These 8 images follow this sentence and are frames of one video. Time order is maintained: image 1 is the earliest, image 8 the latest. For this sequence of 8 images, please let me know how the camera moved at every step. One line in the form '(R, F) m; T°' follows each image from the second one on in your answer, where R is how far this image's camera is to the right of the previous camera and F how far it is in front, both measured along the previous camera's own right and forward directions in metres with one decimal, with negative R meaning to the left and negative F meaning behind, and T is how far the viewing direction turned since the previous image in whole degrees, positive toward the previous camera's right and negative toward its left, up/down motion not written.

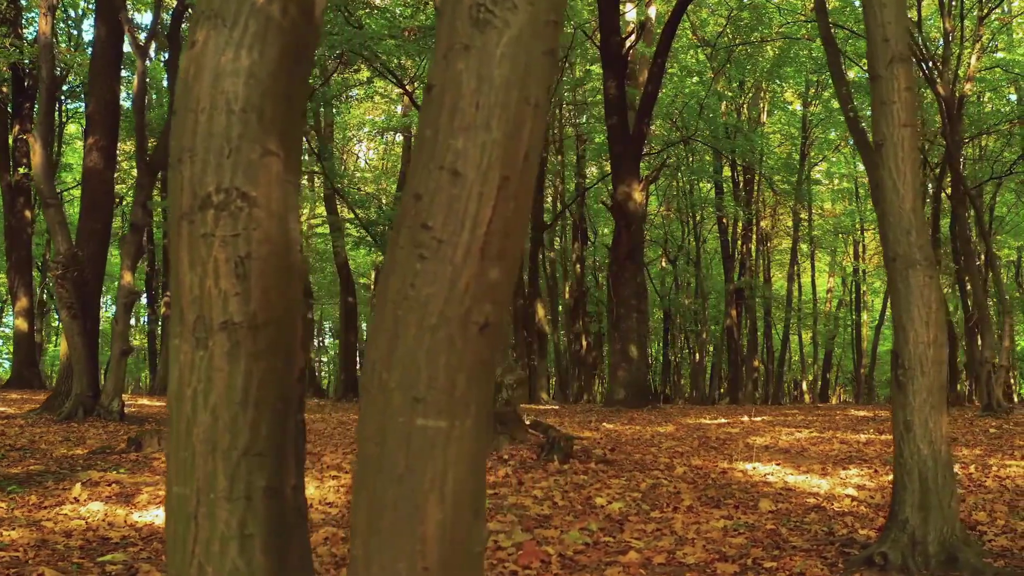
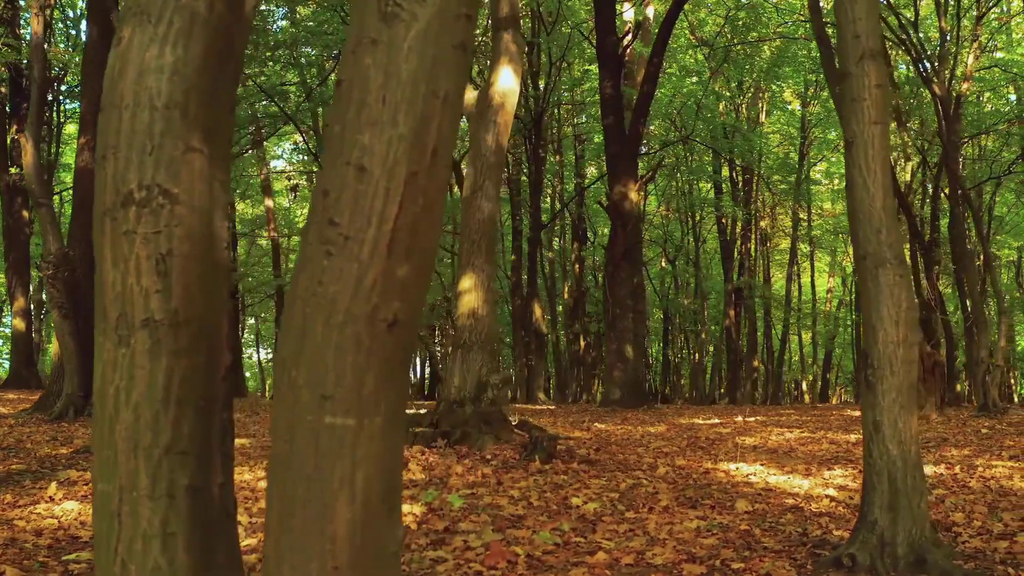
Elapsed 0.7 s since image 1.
(+0.2, 0.0) m; 0°
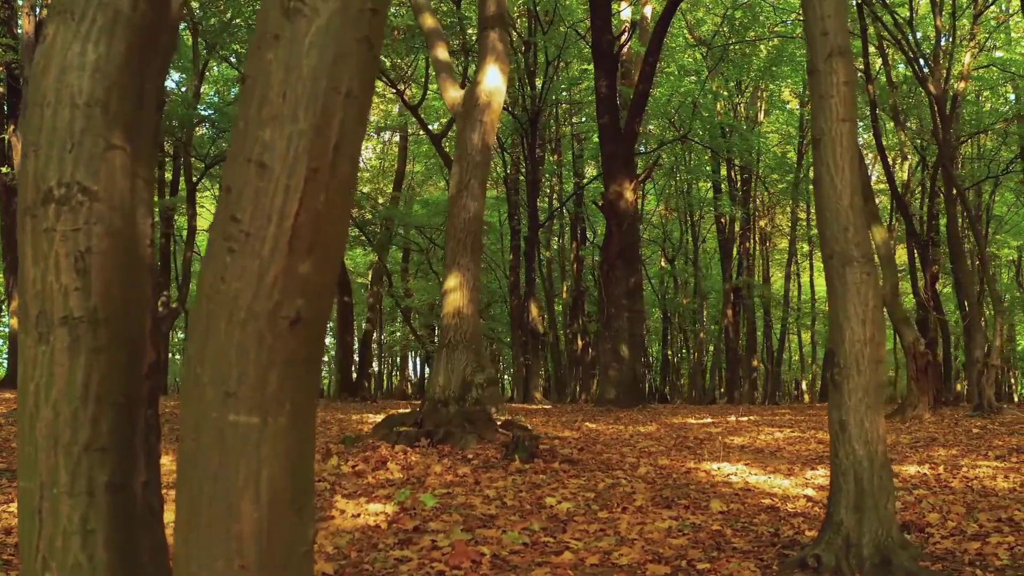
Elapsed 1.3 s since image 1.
(+0.2, 0.0) m; 0°
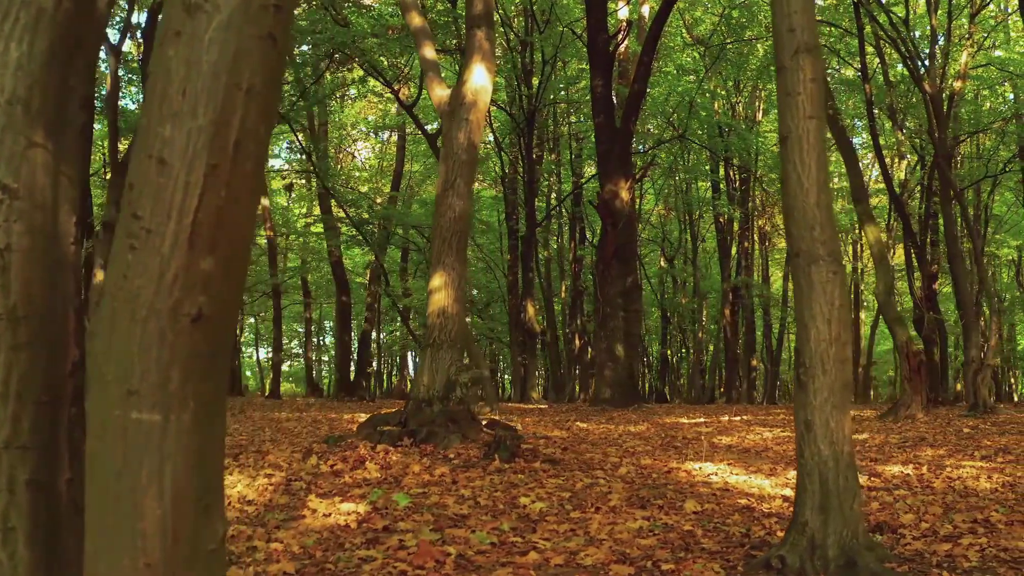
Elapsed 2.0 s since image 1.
(+0.2, 0.0) m; 0°
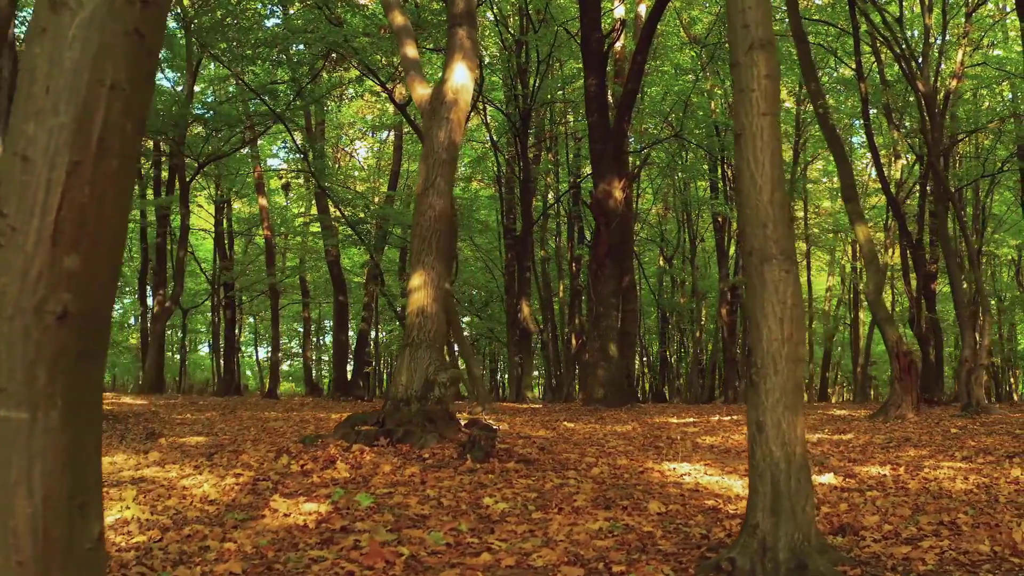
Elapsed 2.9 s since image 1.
(+0.3, 0.0) m; 0°
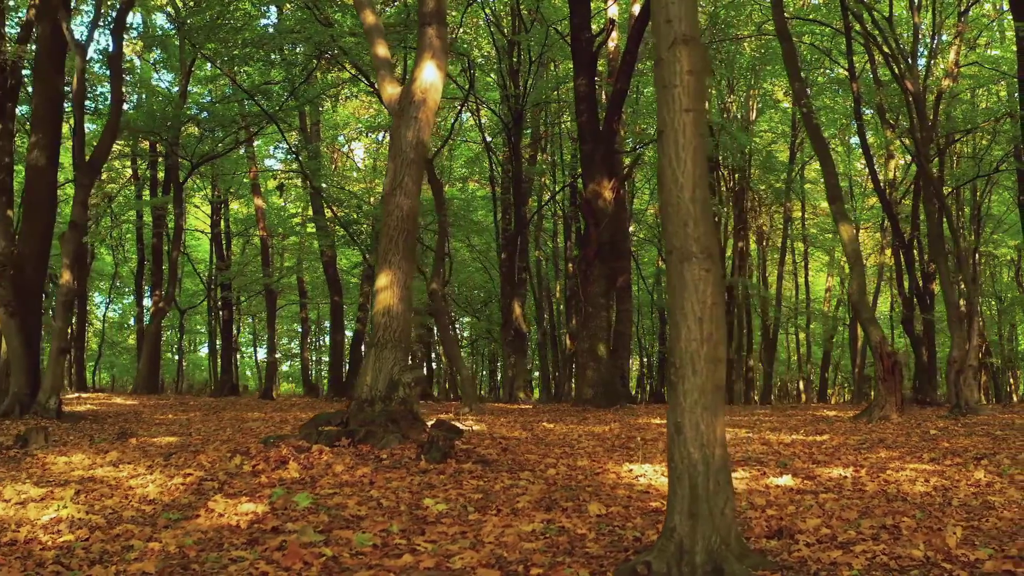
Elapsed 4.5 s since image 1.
(+0.4, 0.0) m; -1°
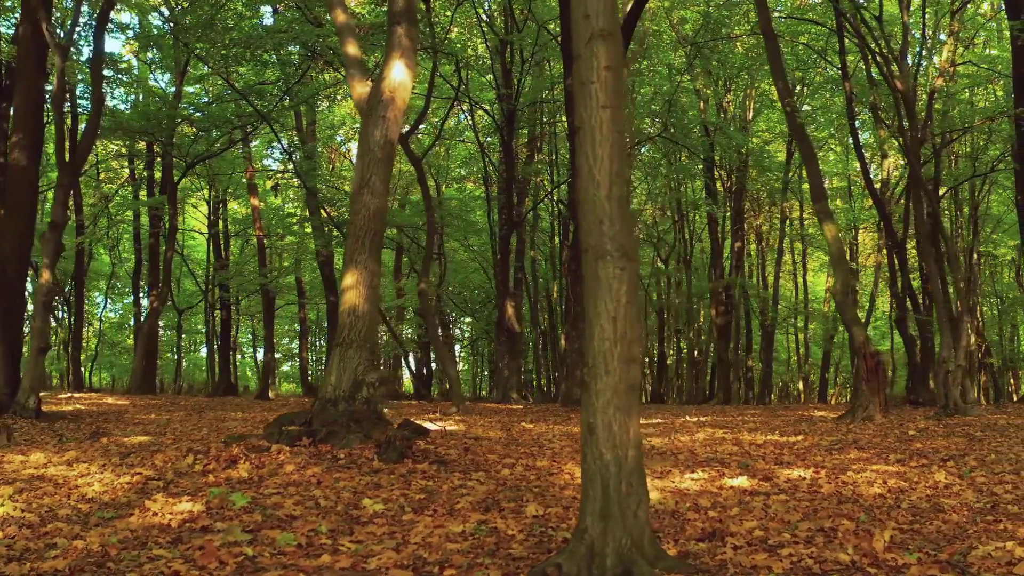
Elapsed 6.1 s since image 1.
(+0.5, 0.0) m; -1°
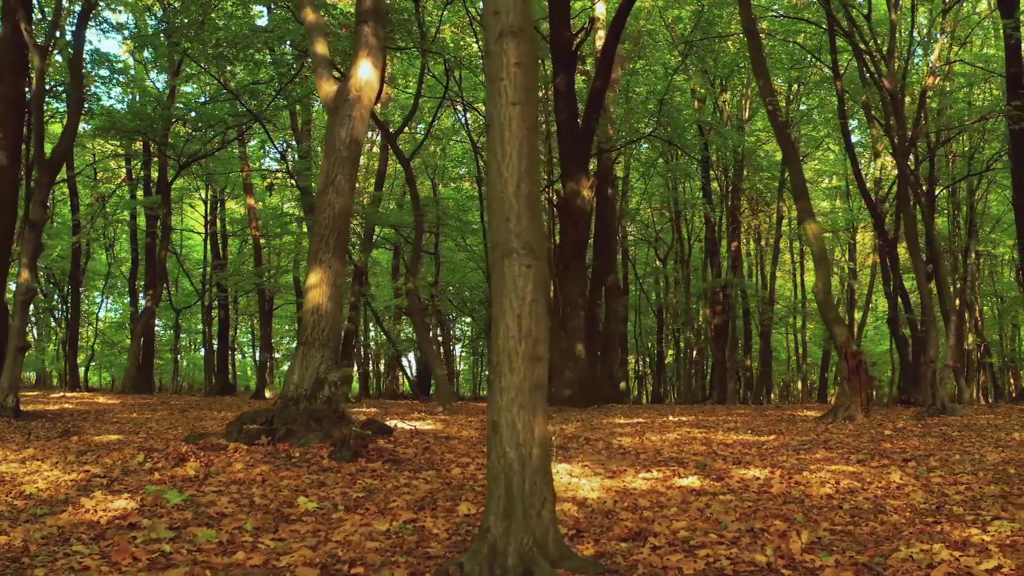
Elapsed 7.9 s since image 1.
(+0.5, 0.0) m; -1°
